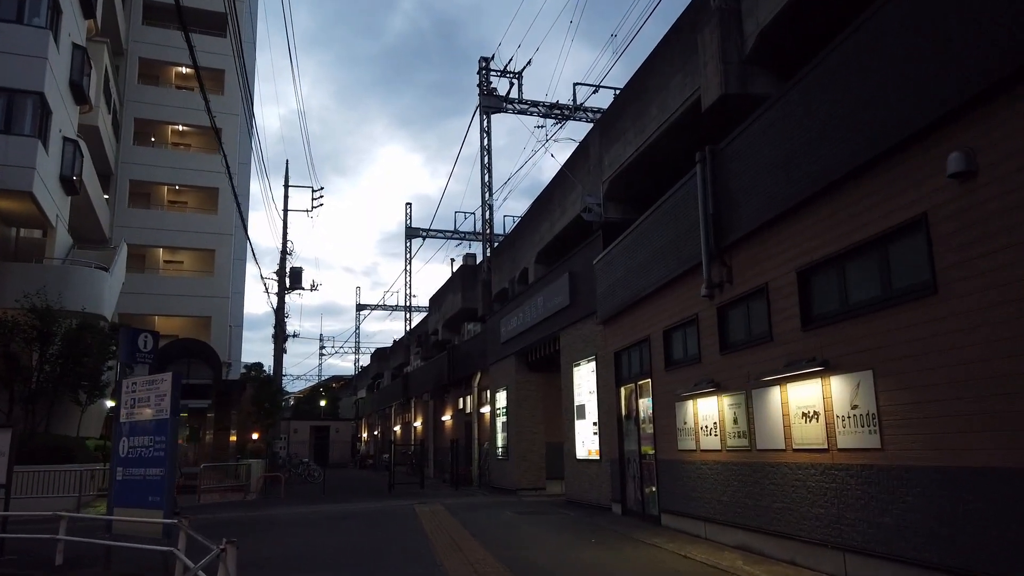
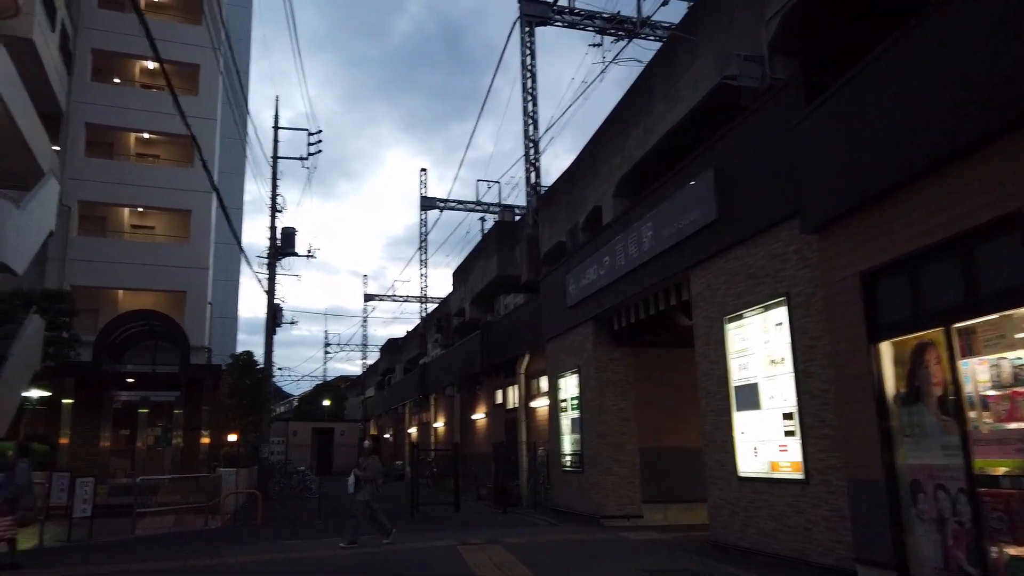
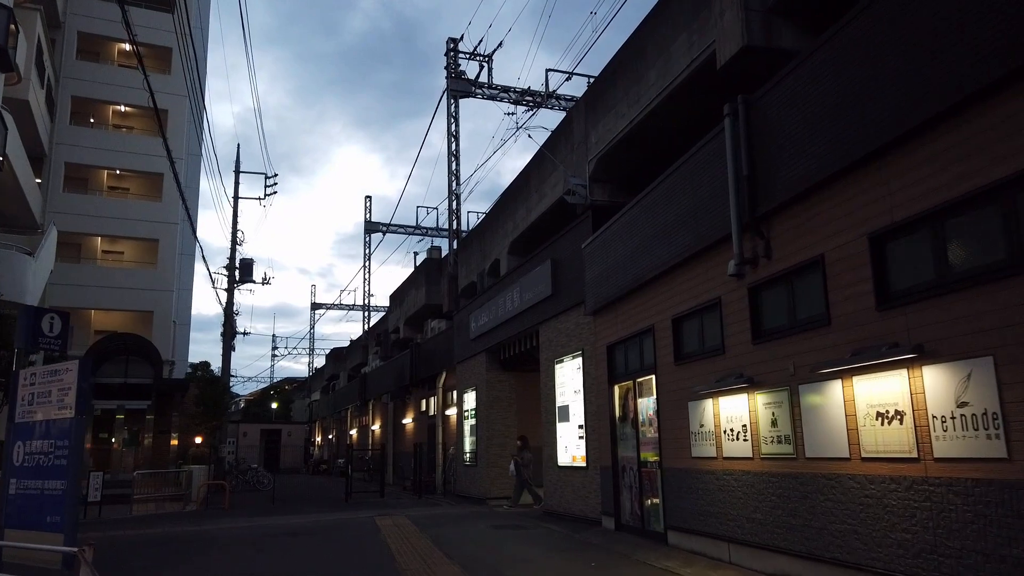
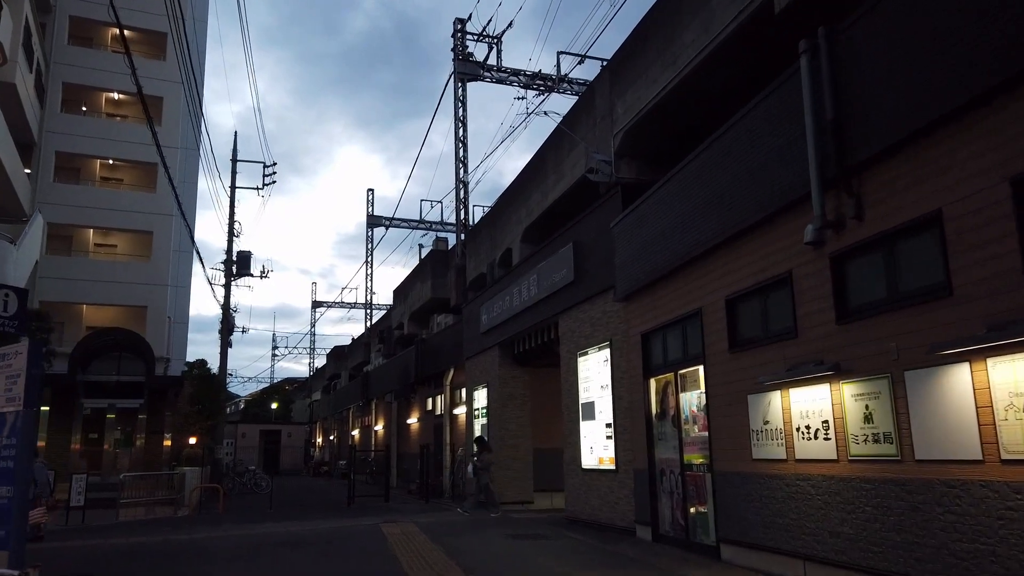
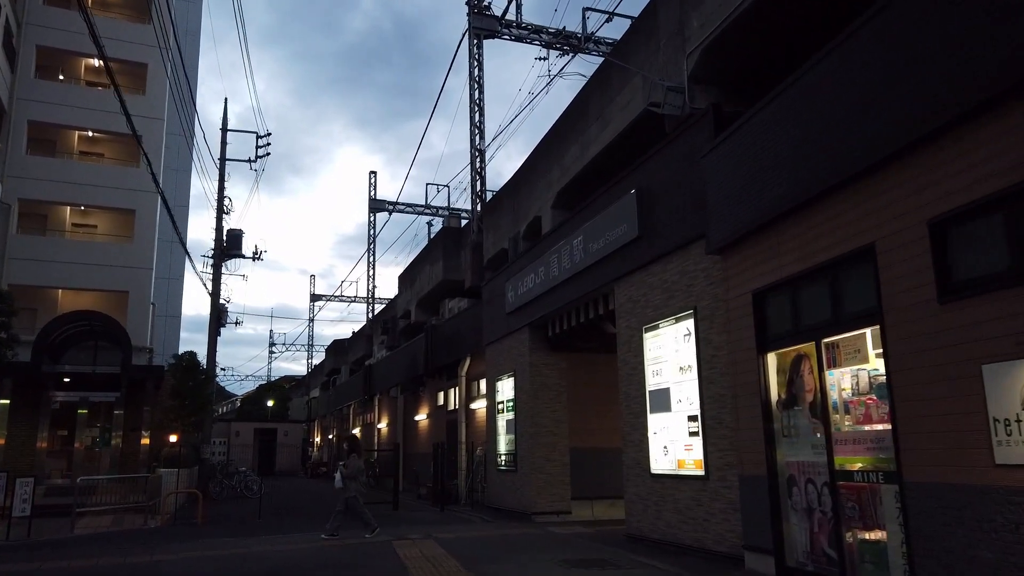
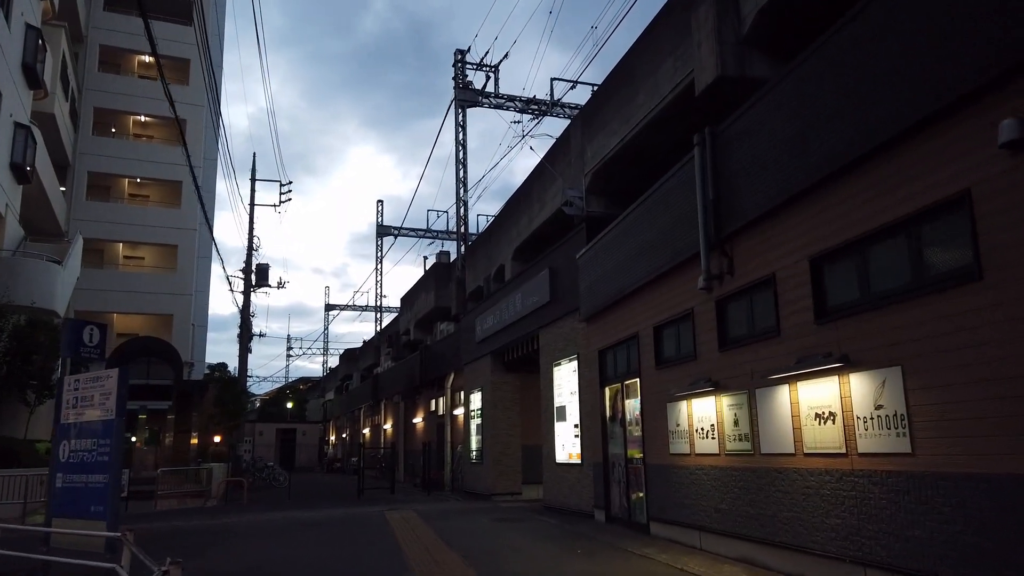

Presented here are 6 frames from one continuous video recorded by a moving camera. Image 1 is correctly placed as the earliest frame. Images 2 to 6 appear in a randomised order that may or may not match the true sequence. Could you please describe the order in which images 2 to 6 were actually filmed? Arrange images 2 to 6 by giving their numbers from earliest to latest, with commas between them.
6, 3, 4, 5, 2
